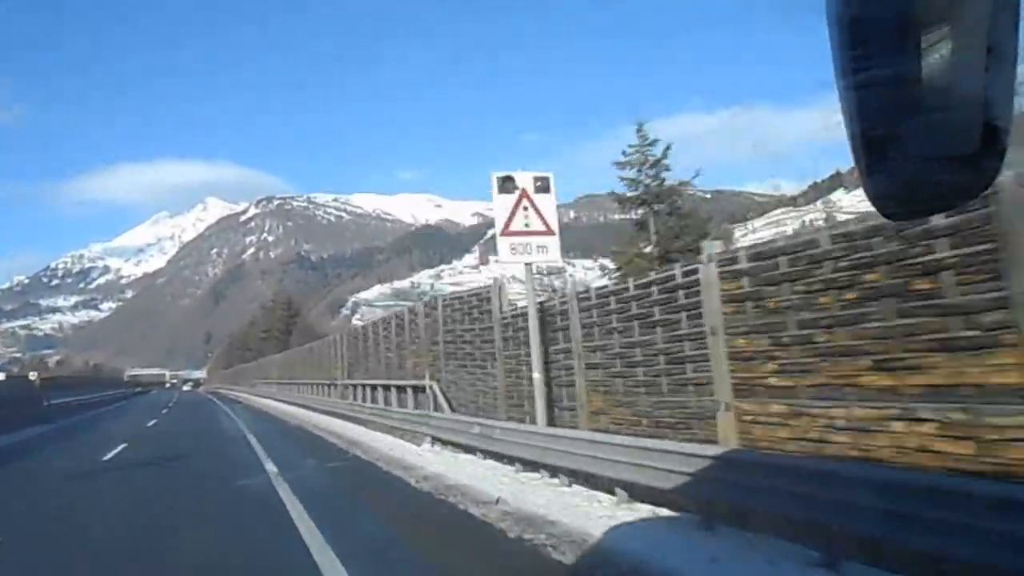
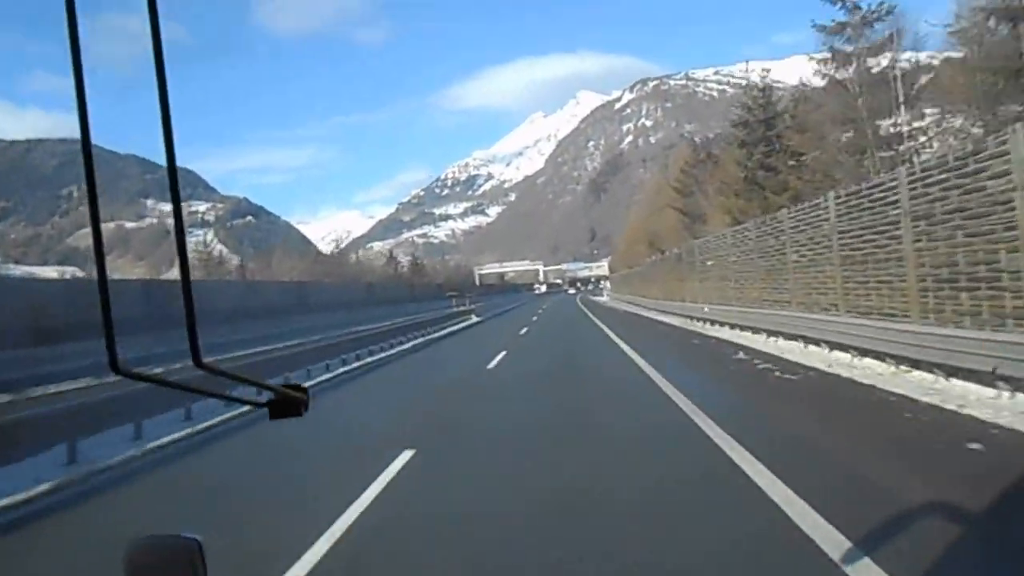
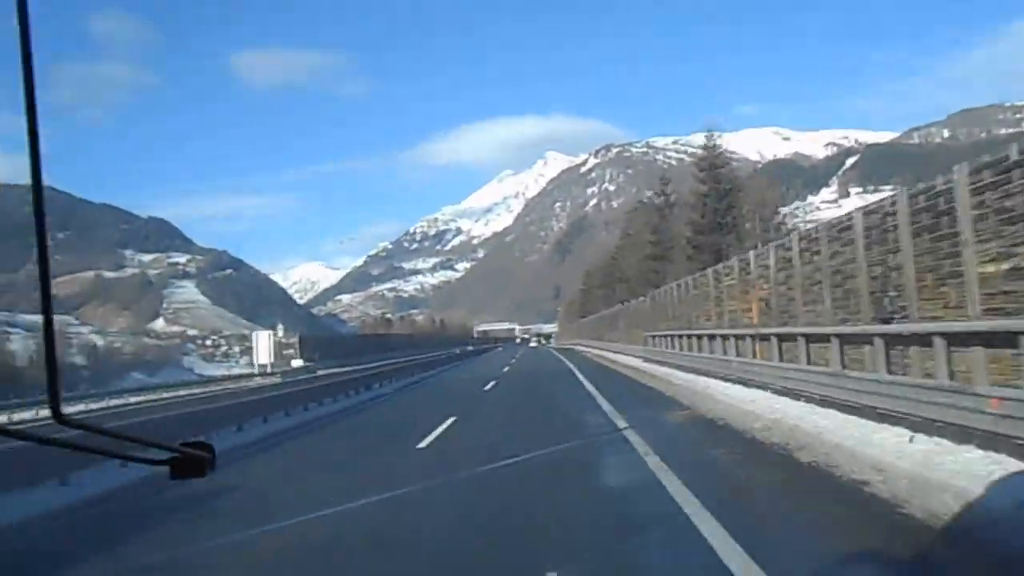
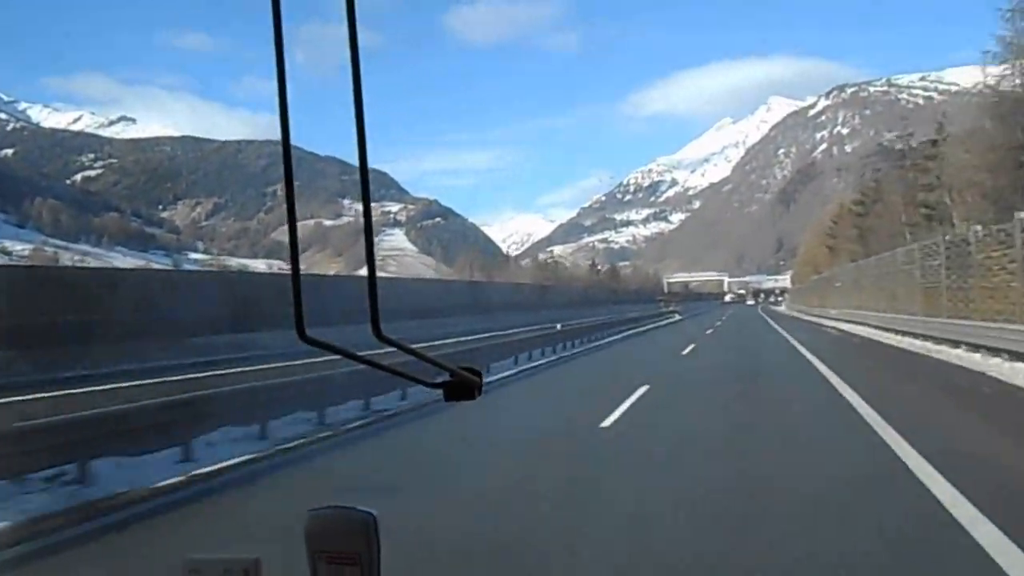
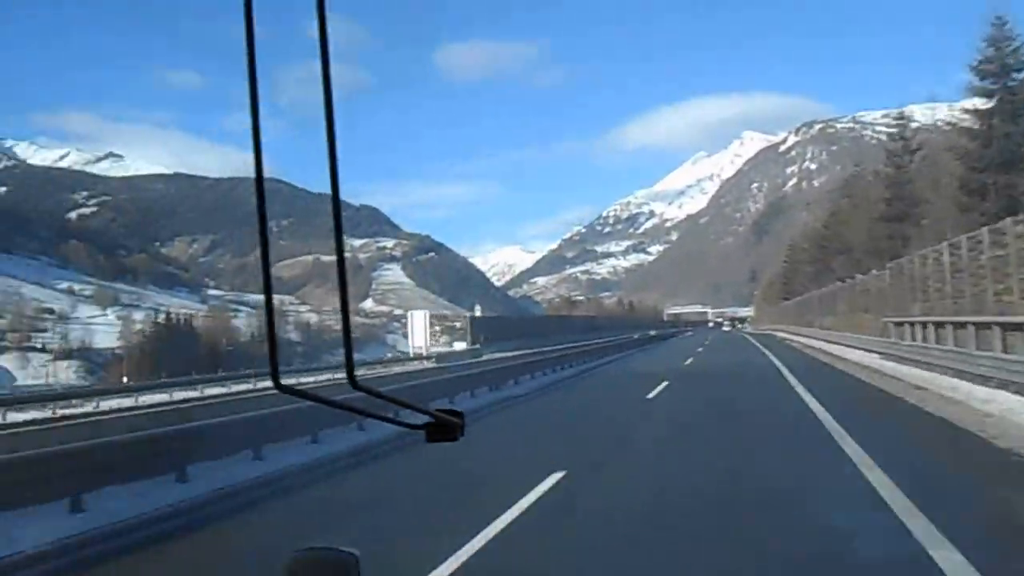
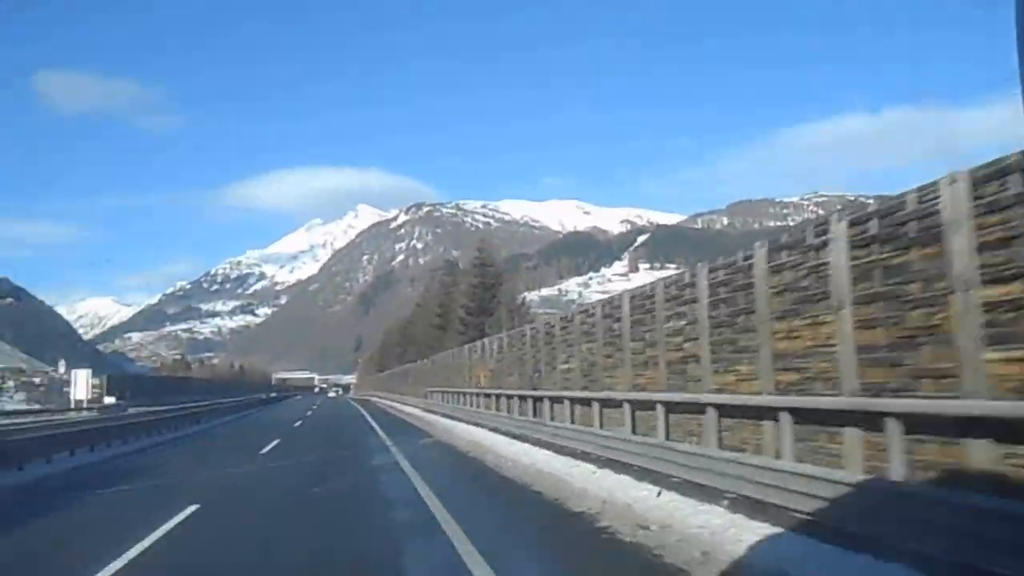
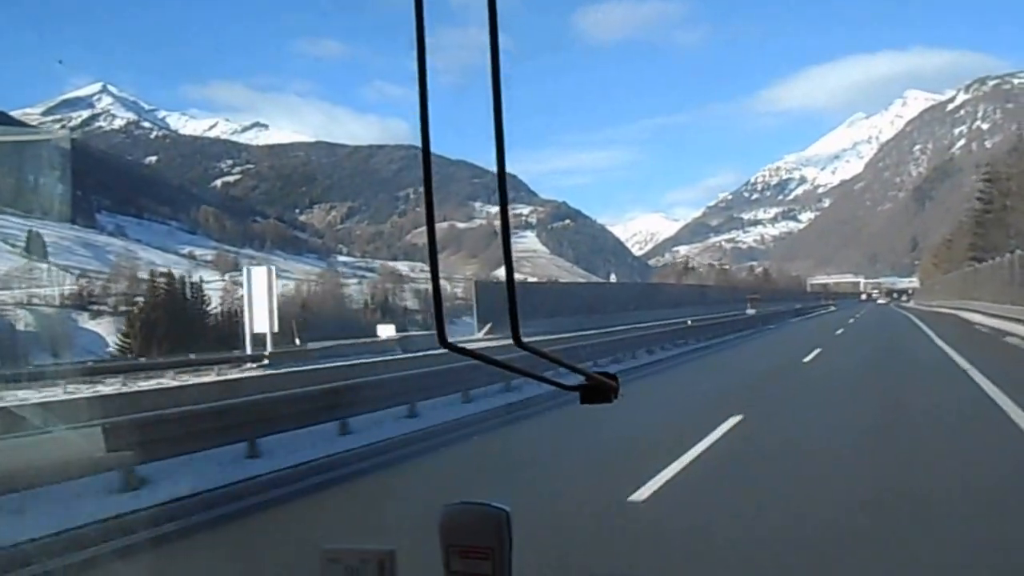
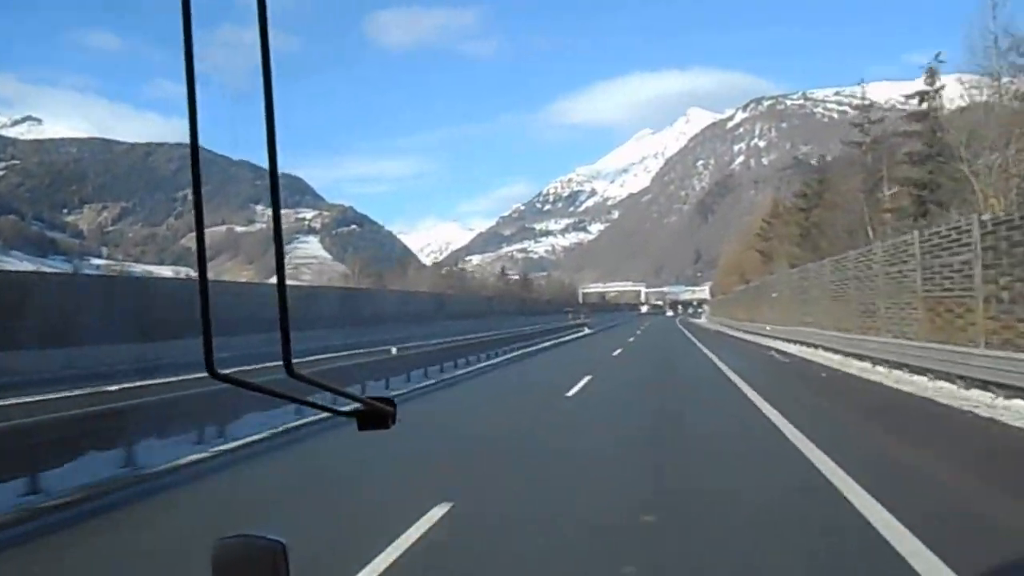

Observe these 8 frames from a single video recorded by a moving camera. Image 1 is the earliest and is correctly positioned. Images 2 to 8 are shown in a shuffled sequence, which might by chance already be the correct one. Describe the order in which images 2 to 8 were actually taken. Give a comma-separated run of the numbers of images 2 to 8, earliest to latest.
6, 3, 5, 7, 4, 8, 2
